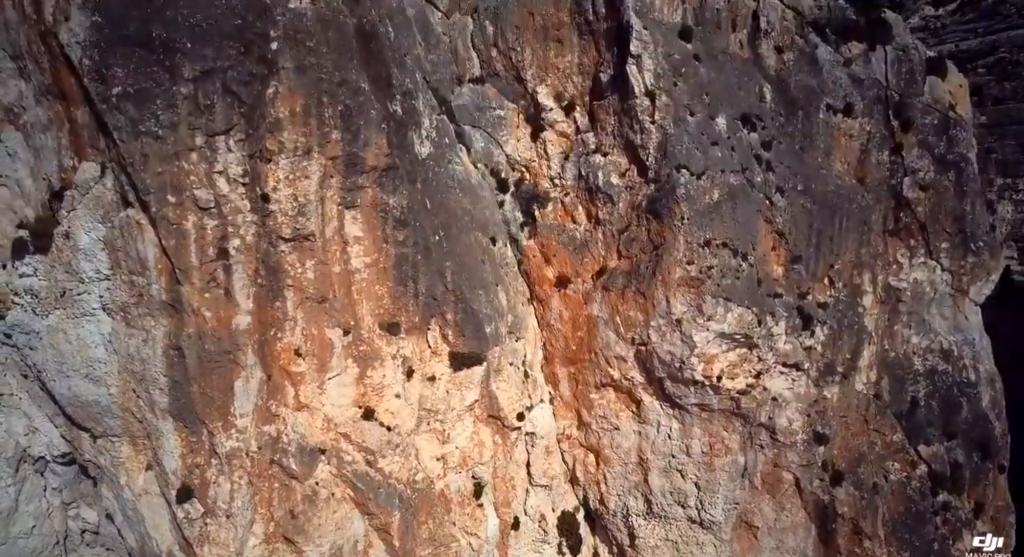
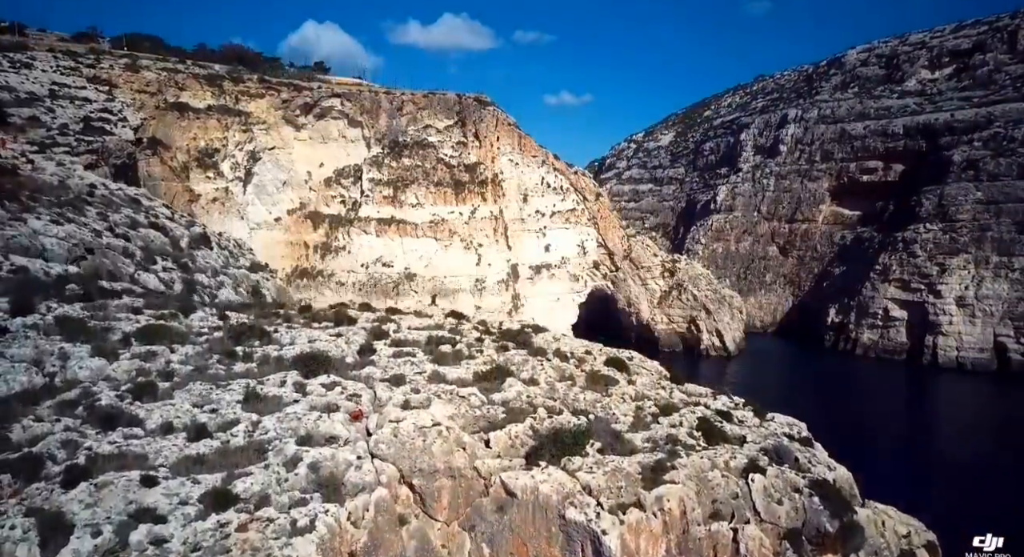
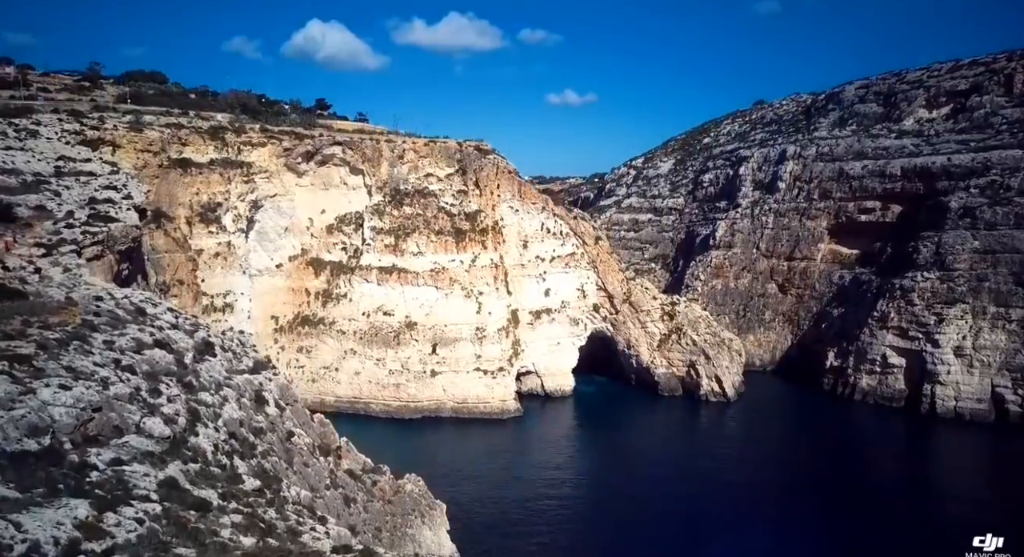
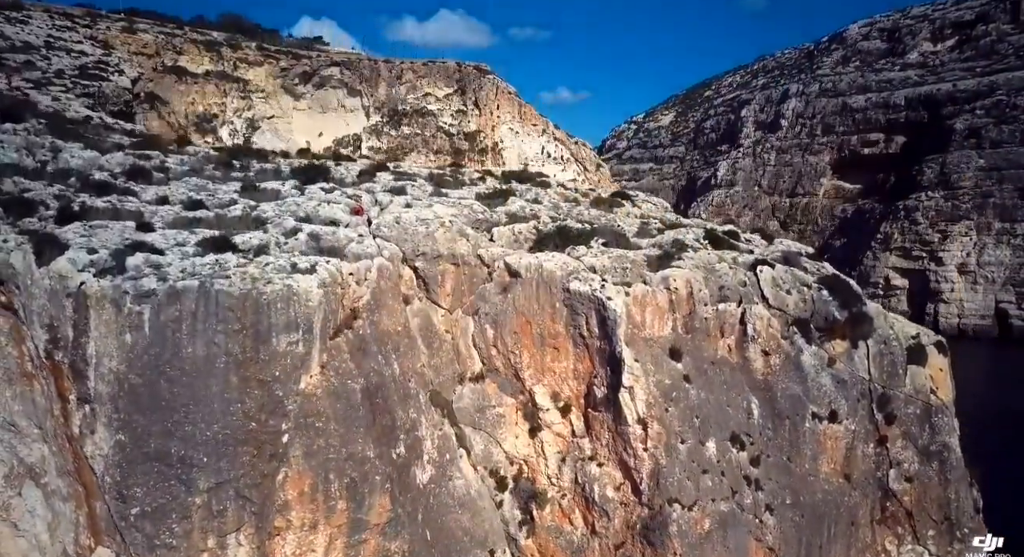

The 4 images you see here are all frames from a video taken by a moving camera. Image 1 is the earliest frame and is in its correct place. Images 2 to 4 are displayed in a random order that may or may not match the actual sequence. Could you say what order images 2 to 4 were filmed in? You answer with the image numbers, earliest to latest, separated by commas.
4, 2, 3
